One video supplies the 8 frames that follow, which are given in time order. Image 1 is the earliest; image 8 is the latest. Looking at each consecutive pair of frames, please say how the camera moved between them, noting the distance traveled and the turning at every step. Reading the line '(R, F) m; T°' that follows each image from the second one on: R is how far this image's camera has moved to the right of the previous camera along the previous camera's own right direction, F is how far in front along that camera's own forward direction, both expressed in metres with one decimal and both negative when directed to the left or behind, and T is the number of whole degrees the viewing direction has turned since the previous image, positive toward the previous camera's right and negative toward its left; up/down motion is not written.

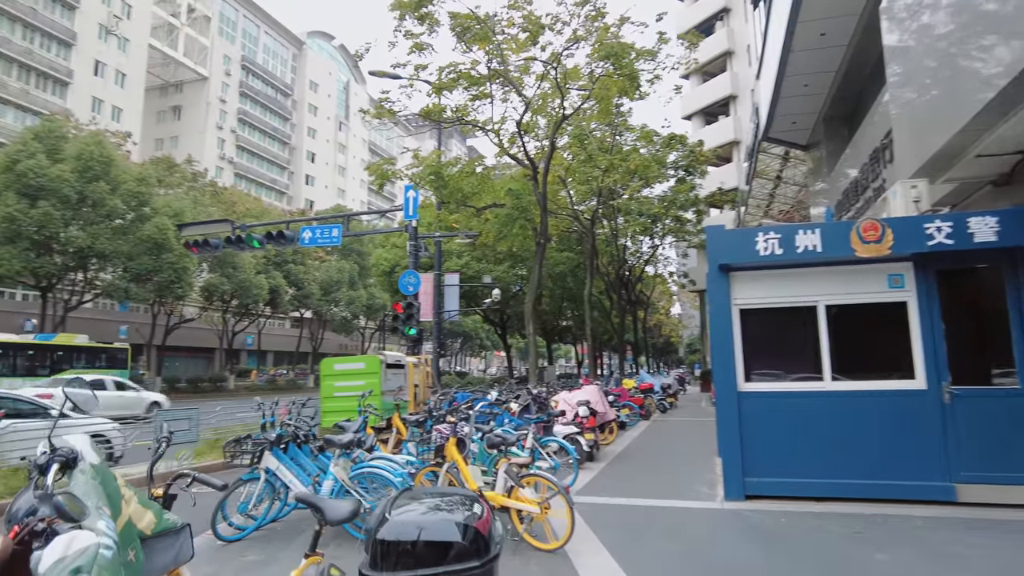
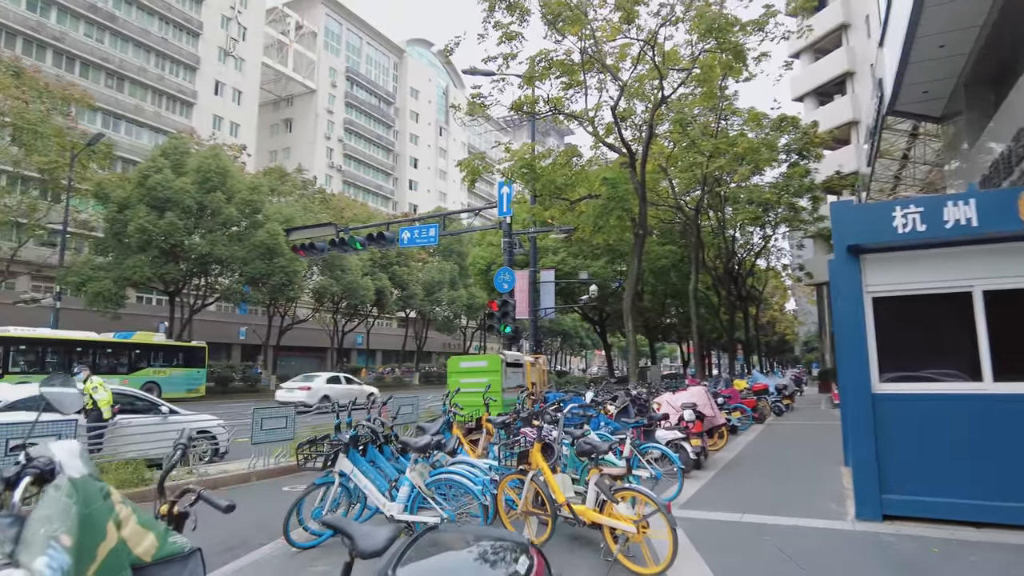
(+0.1, +0.4) m; -9°
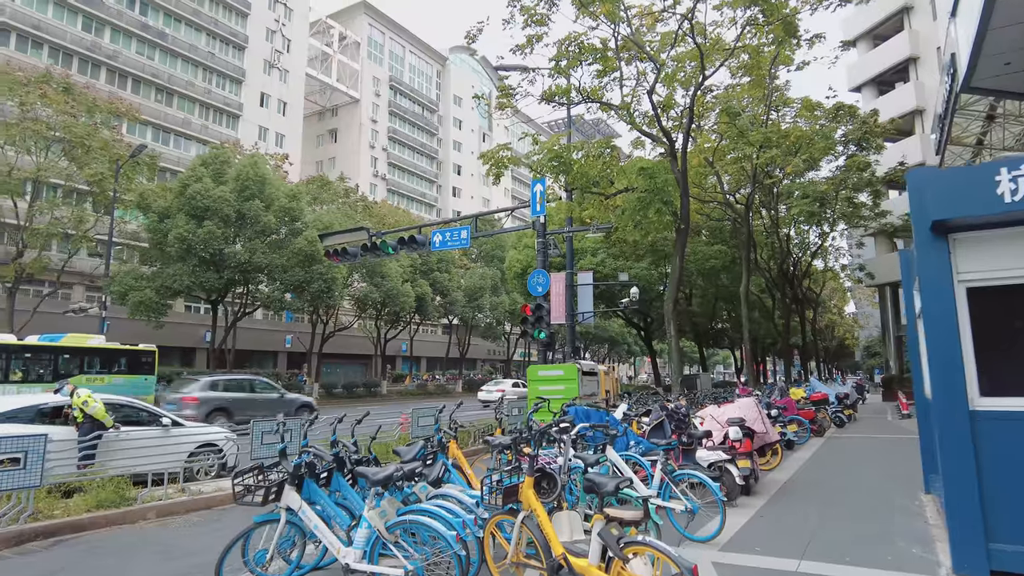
(+0.3, +0.8) m; -4°
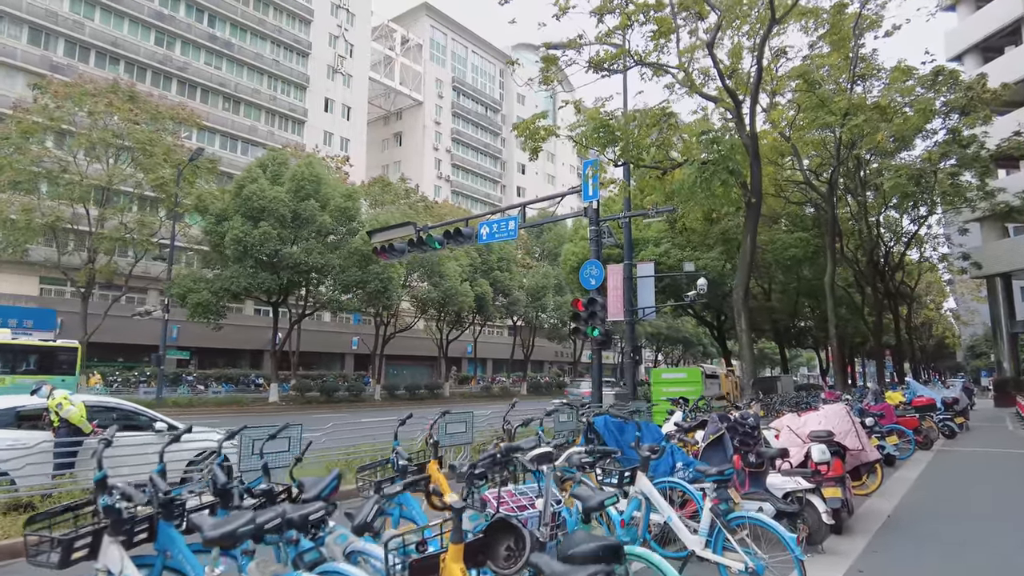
(+0.4, +1.2) m; -6°
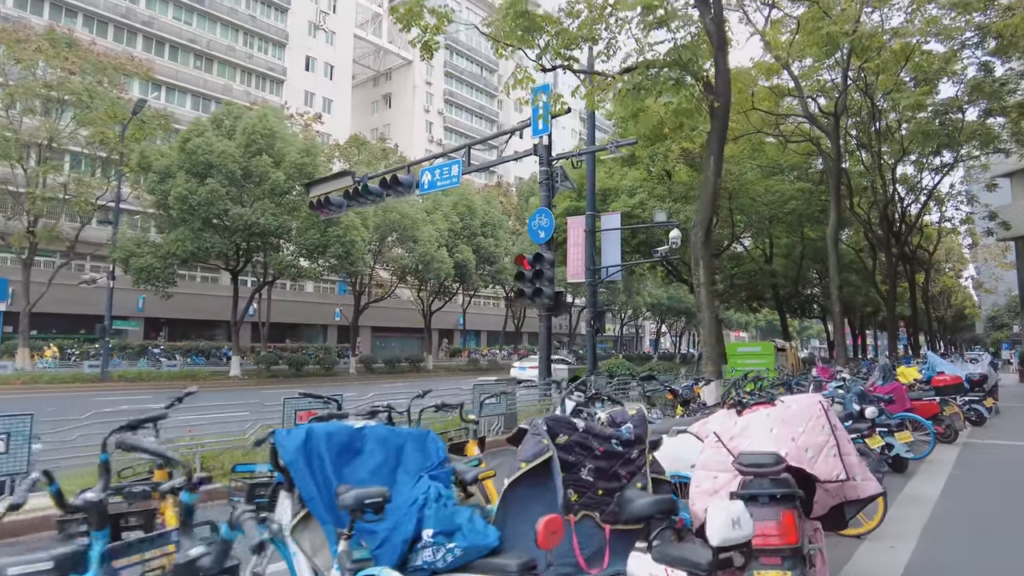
(+1.3, +2.1) m; -1°
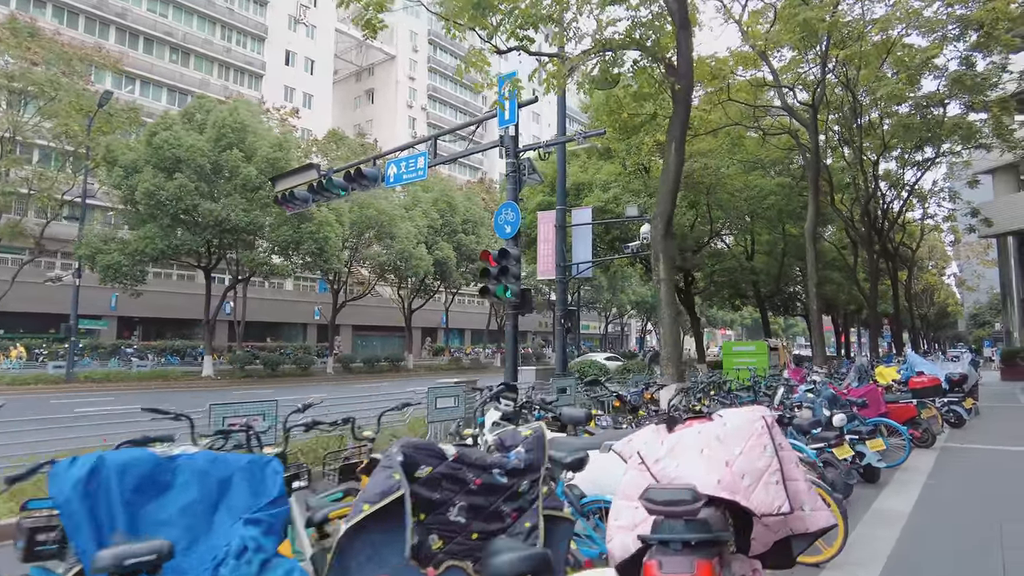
(+0.4, +0.4) m; +1°
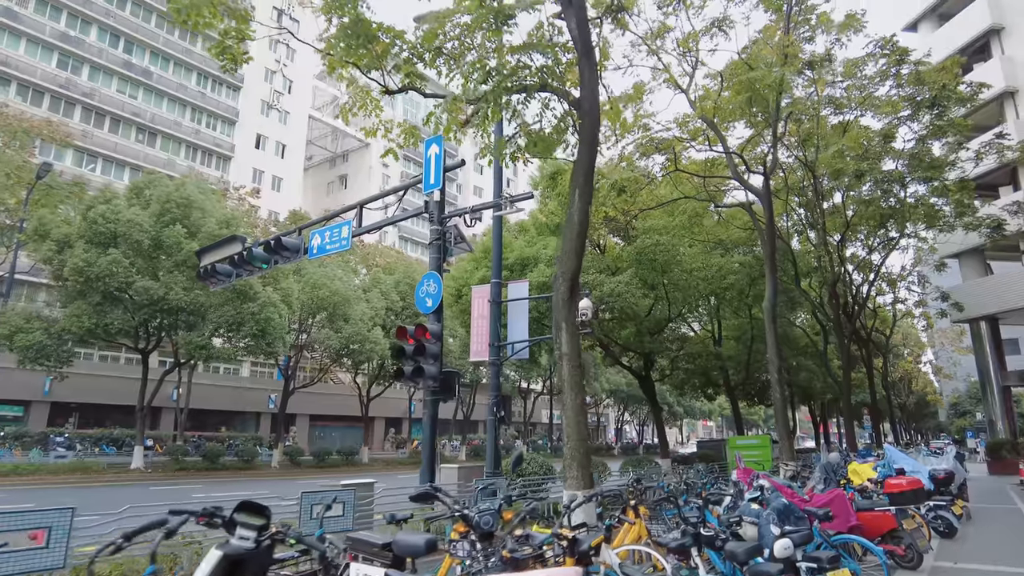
(+0.8, +1.1) m; +2°
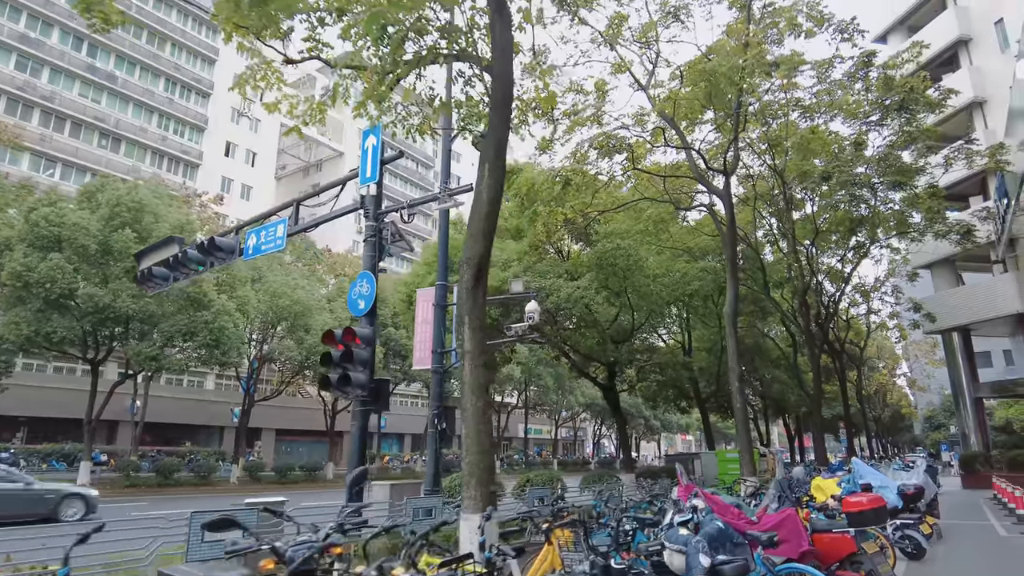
(+0.5, +0.6) m; +2°
